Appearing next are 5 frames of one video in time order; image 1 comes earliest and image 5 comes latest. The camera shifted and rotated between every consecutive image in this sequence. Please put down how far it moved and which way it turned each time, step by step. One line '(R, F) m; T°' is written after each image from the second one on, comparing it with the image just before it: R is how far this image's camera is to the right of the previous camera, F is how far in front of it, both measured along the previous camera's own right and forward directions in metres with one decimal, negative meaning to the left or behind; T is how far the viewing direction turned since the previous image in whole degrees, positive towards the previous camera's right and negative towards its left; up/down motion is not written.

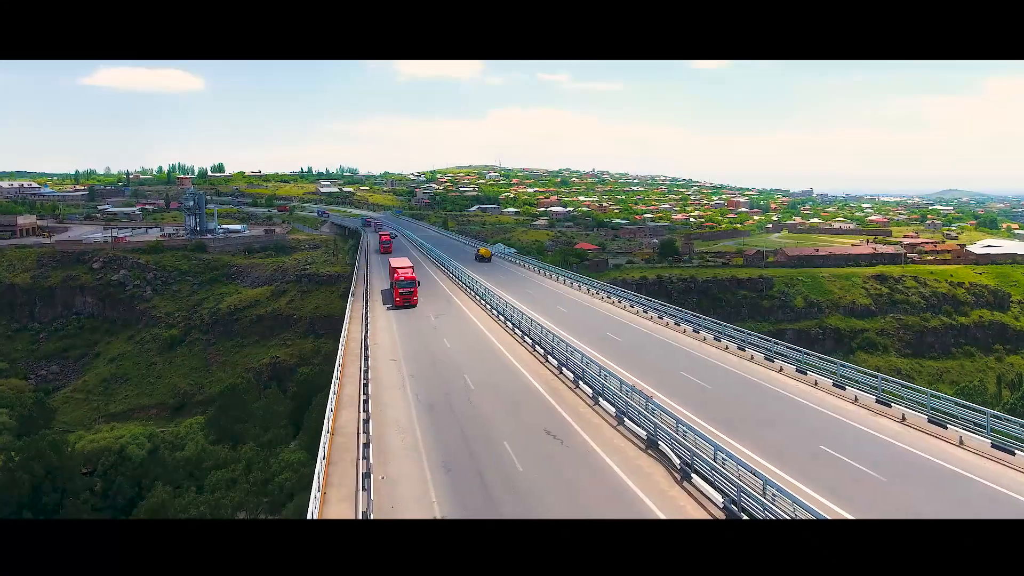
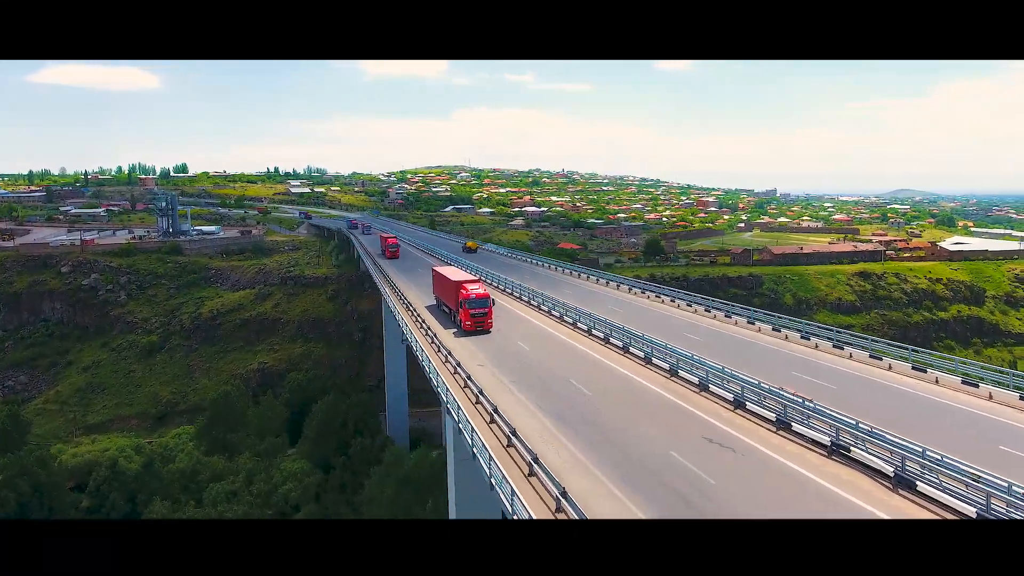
(-1.6, +0.4) m; +3°
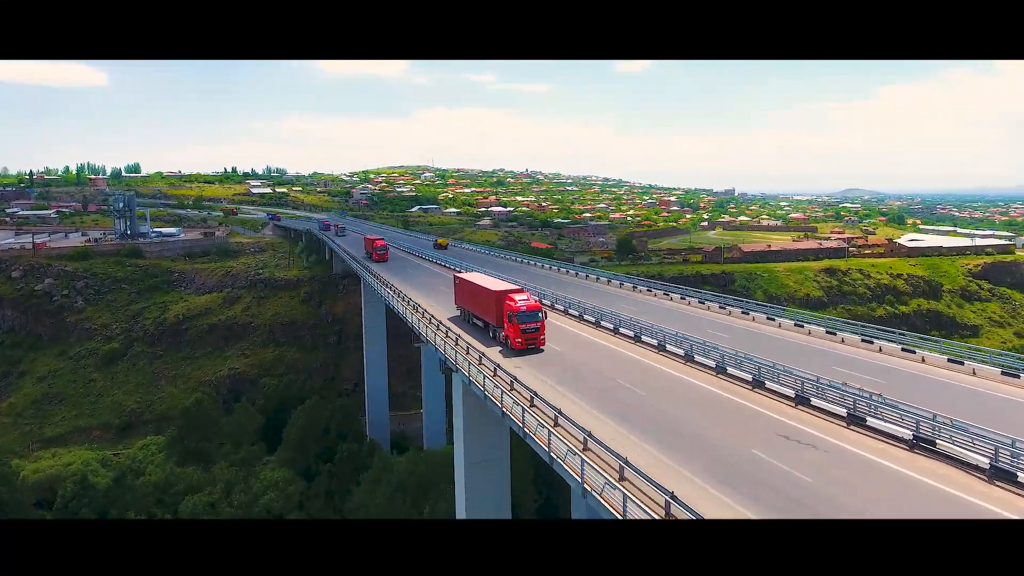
(-0.9, +0.2) m; +4°
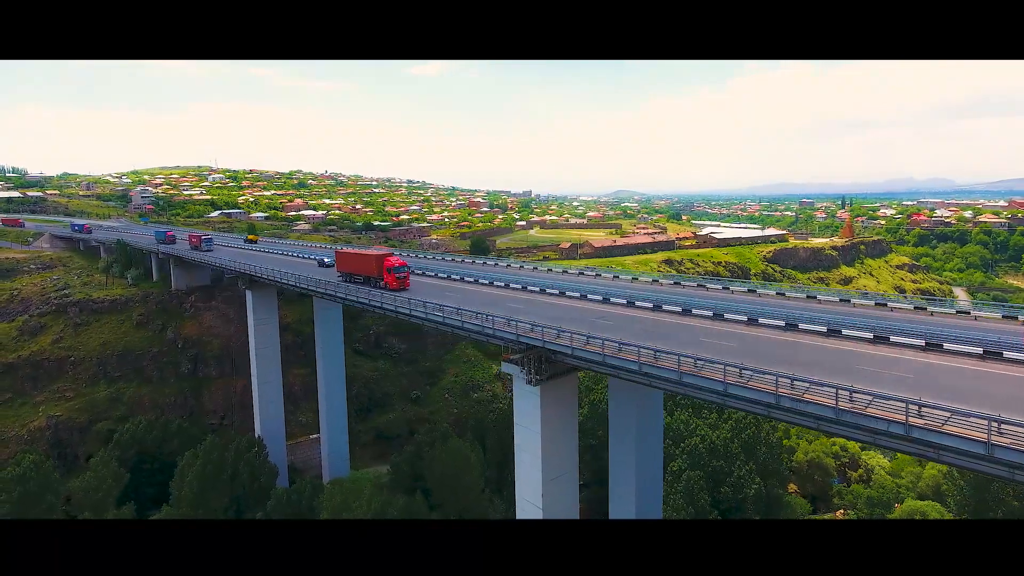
(-4.5, +1.6) m; +19°
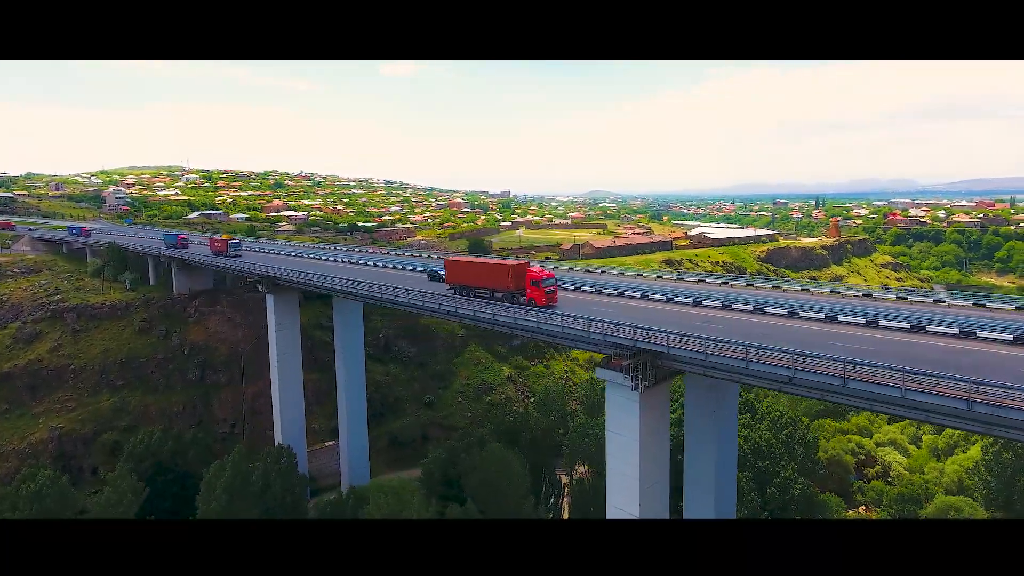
(-2.0, +0.3) m; +3°
